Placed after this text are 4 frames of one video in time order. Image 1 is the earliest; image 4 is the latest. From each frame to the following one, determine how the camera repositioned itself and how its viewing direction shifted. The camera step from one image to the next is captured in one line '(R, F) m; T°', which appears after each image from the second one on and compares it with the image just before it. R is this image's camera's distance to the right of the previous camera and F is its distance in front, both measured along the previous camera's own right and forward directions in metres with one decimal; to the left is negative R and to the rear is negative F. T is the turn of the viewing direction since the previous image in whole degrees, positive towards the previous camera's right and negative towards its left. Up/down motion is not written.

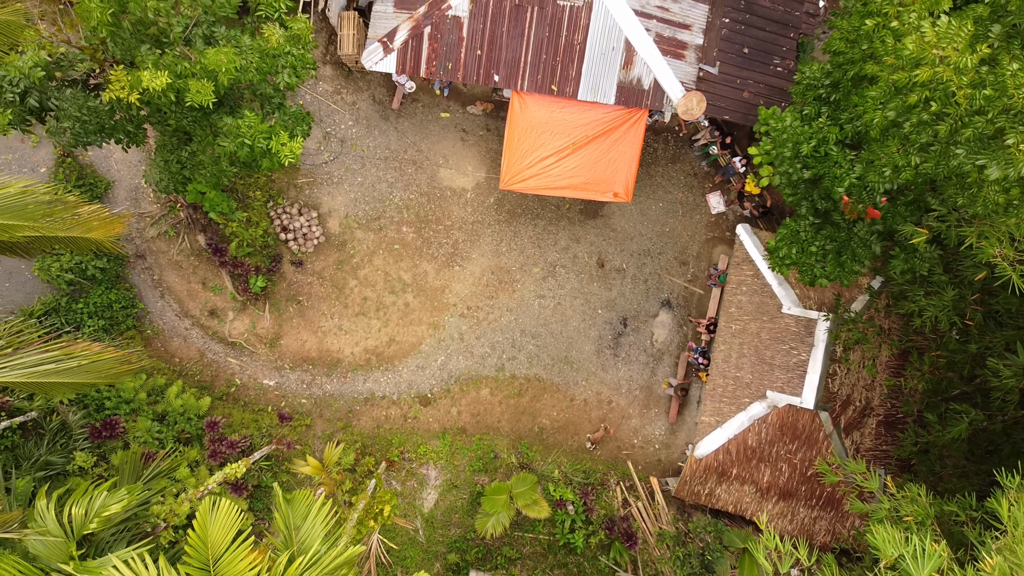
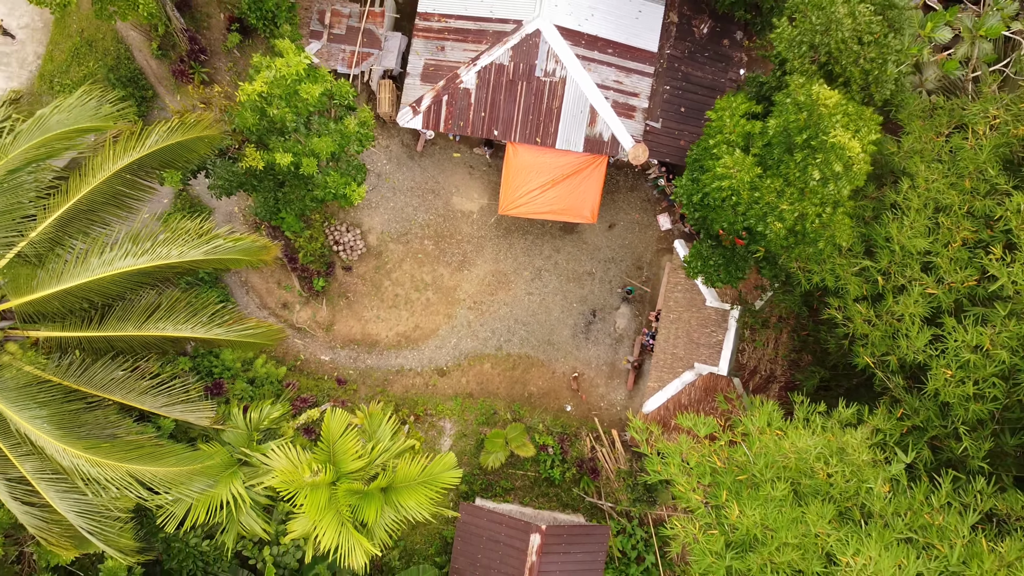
(+0.1, -2.9) m; 0°
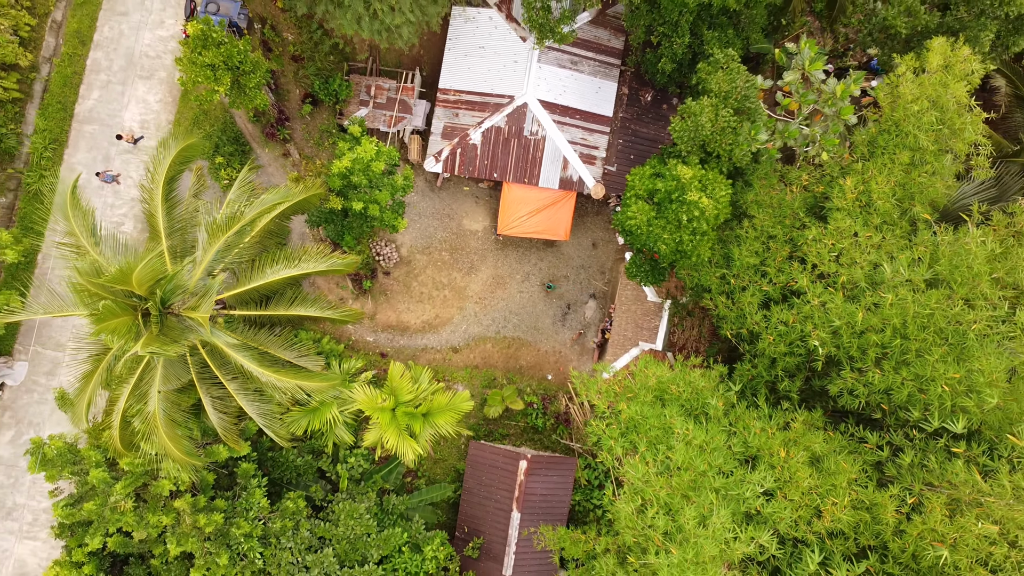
(+0.1, -4.2) m; 0°
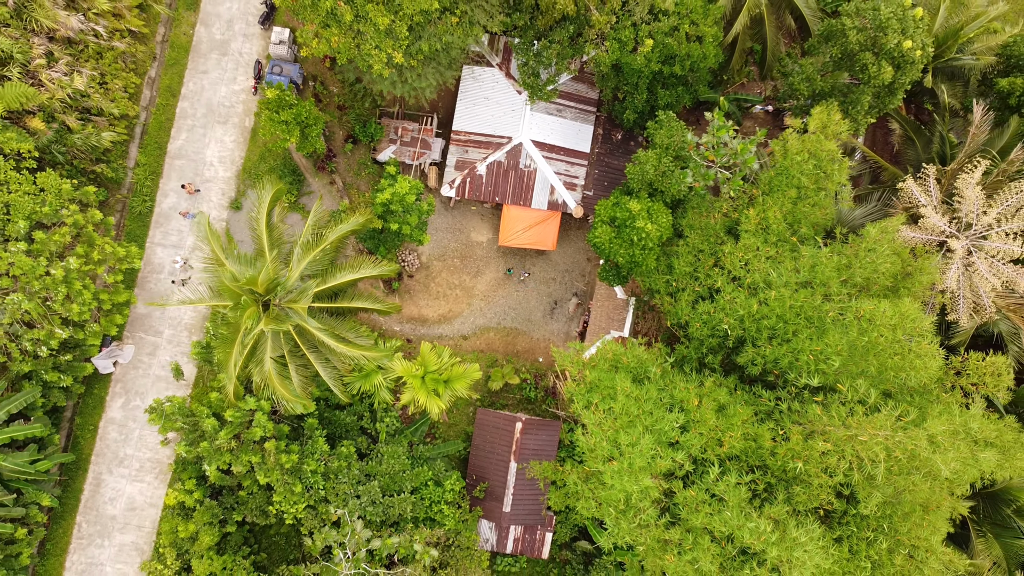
(0.0, -4.1) m; 0°
